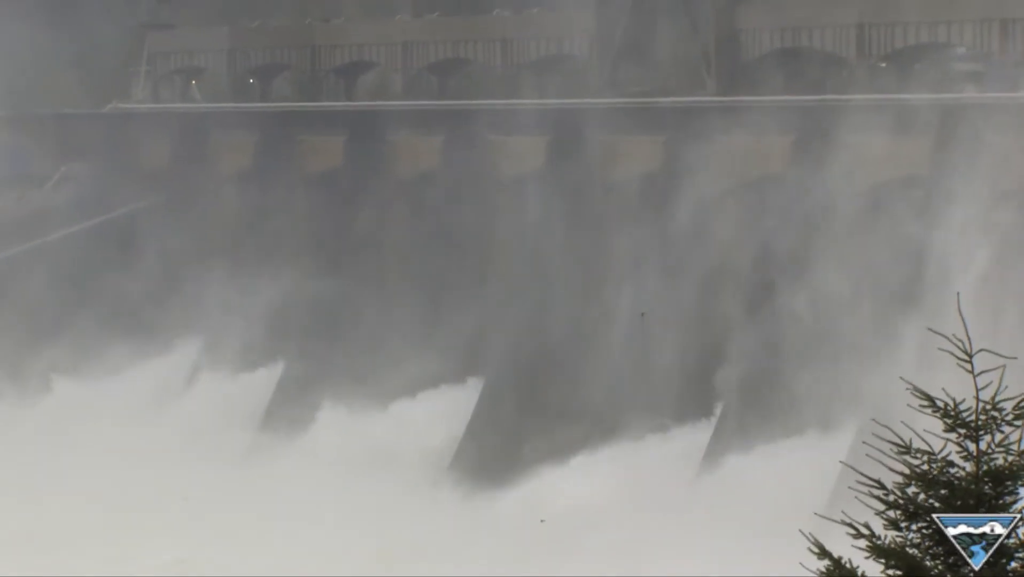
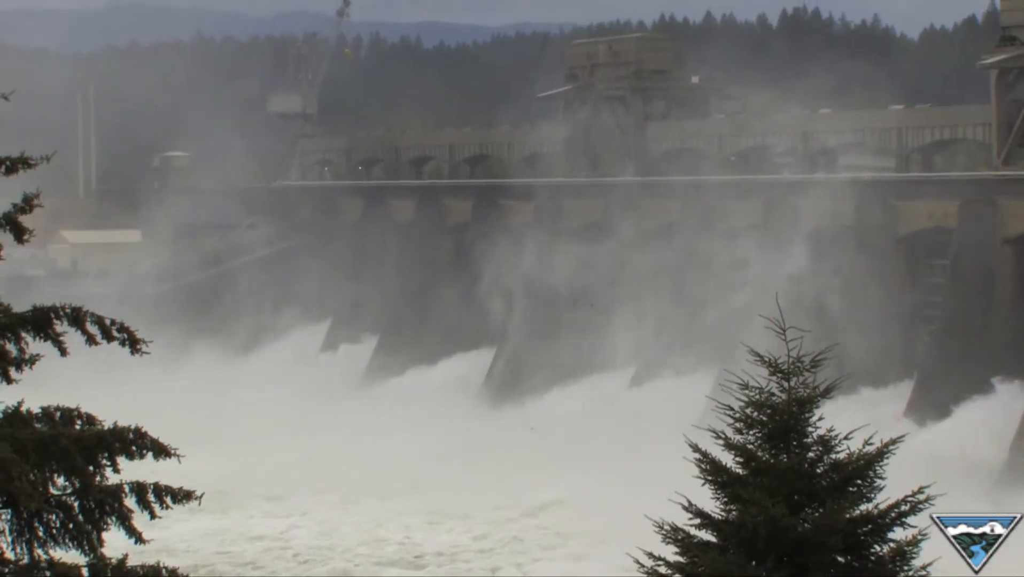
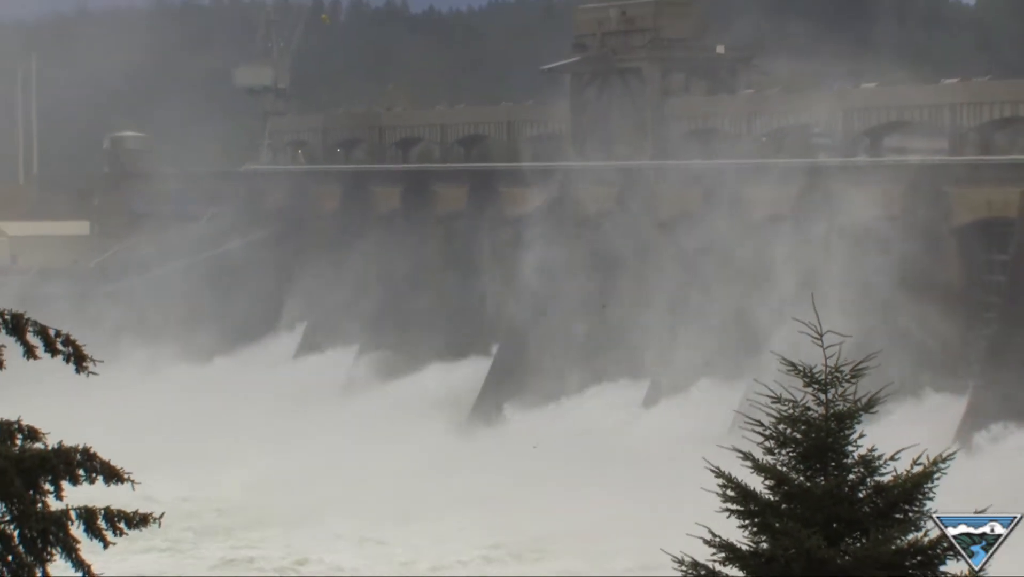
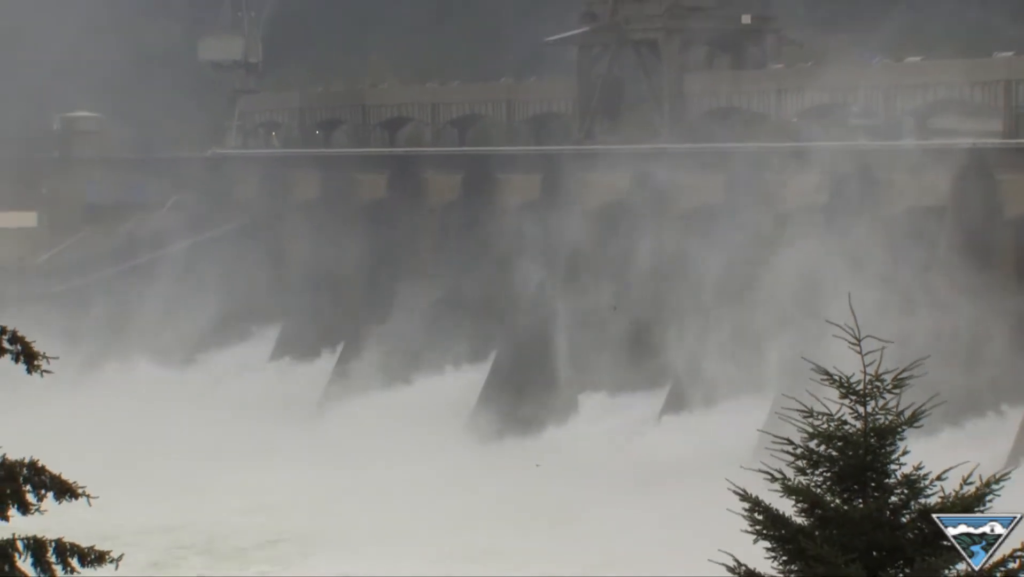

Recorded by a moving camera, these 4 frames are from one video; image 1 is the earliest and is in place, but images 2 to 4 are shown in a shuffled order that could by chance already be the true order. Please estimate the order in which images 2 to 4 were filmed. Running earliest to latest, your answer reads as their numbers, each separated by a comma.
4, 3, 2
